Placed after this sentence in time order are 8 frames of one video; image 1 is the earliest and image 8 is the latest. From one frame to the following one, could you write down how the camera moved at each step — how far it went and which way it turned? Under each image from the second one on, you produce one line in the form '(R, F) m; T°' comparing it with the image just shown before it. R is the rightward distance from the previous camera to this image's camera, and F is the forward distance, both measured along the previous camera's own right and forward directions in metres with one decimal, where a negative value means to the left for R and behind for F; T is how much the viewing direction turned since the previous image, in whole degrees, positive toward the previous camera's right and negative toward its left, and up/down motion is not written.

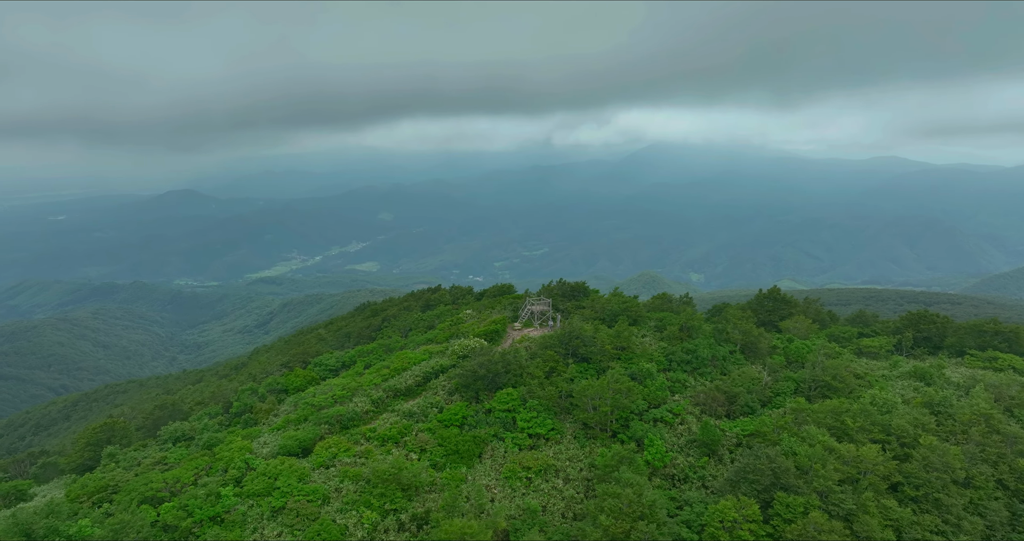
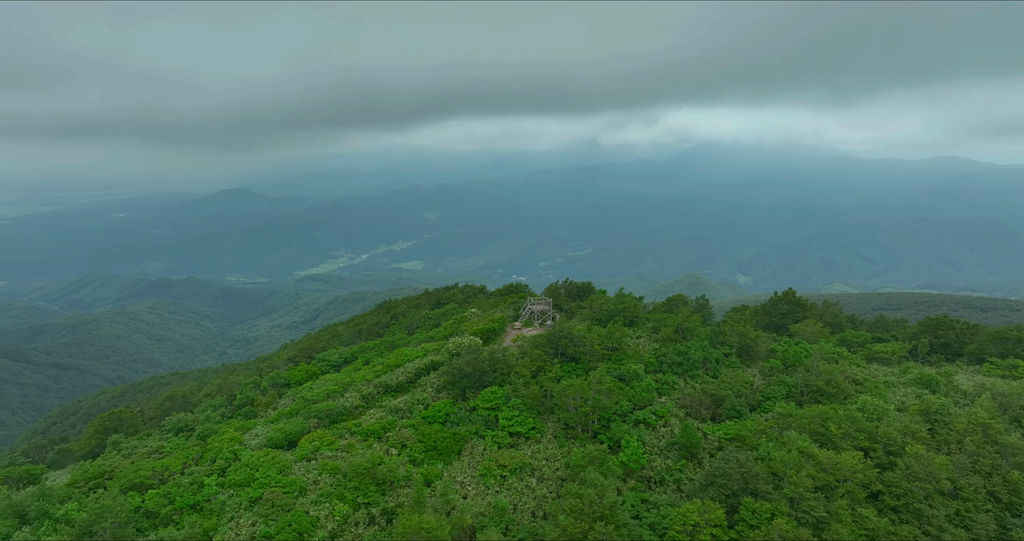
(+2.2, 0.0) m; -4°
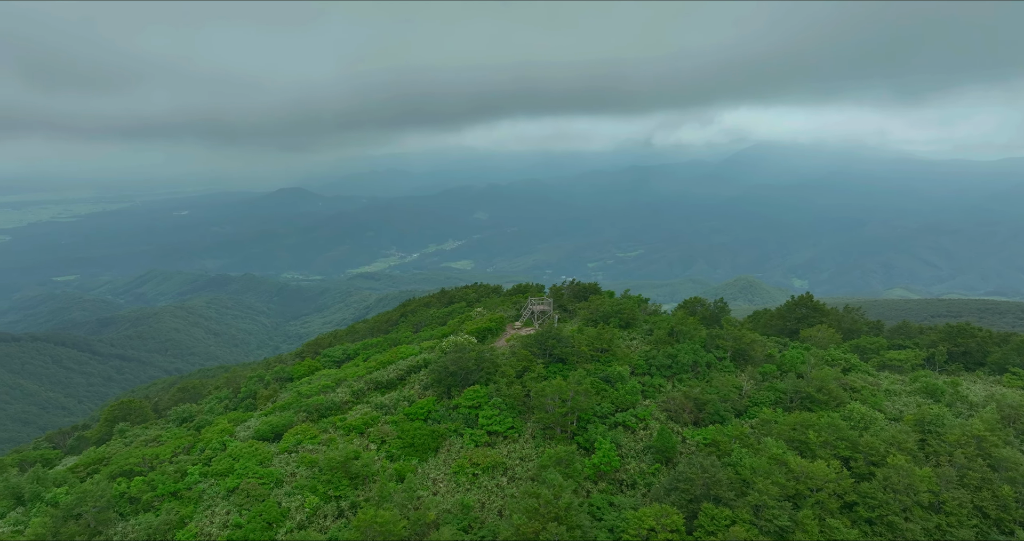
(+2.4, 0.0) m; -4°
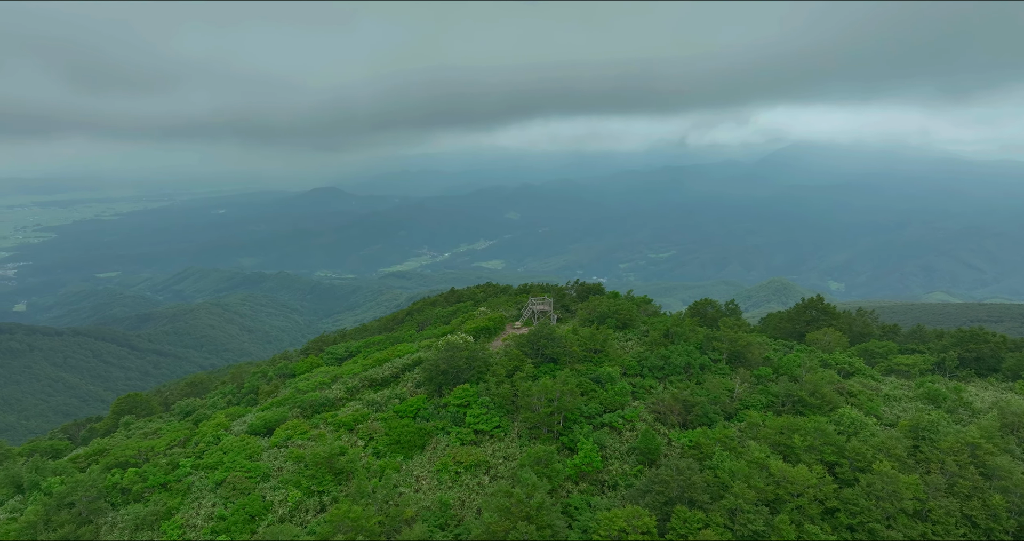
(+1.5, 0.0) m; -2°
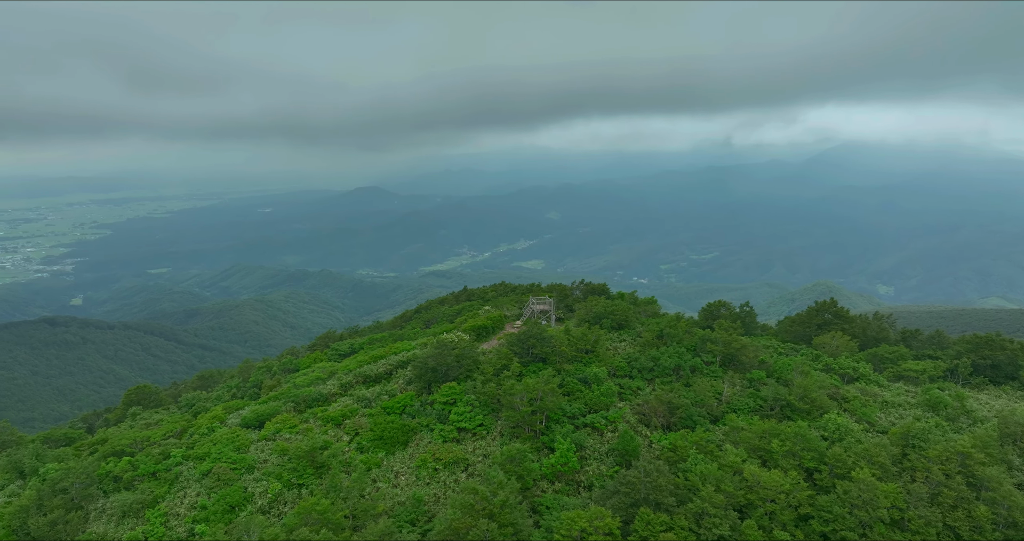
(+2.0, 0.0) m; -3°
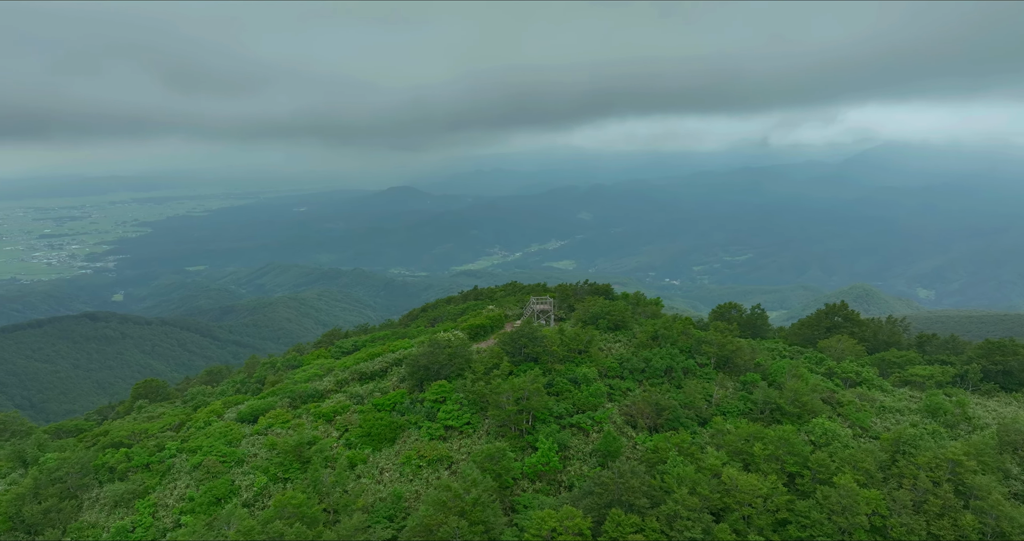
(+1.5, 0.0) m; -2°
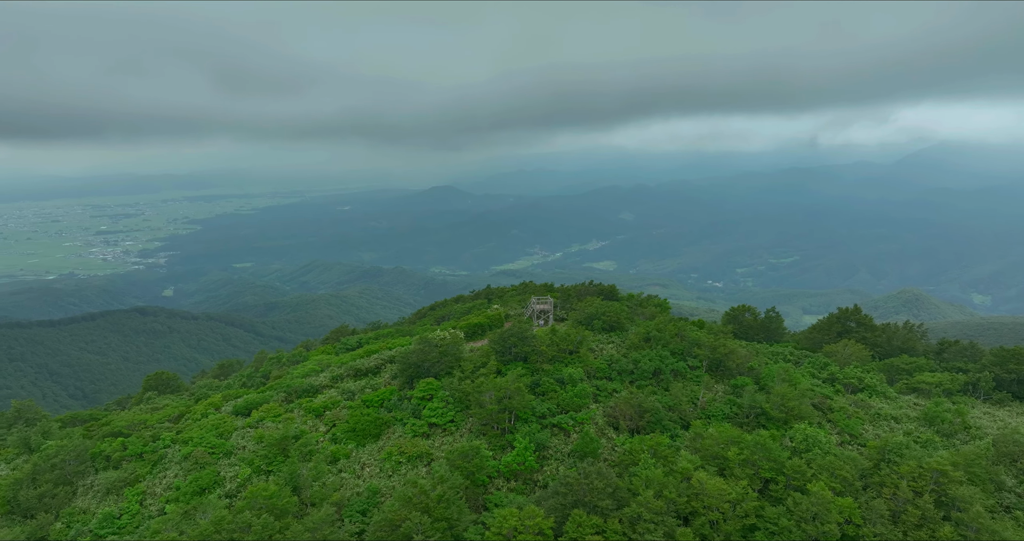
(+2.0, 0.0) m; -3°
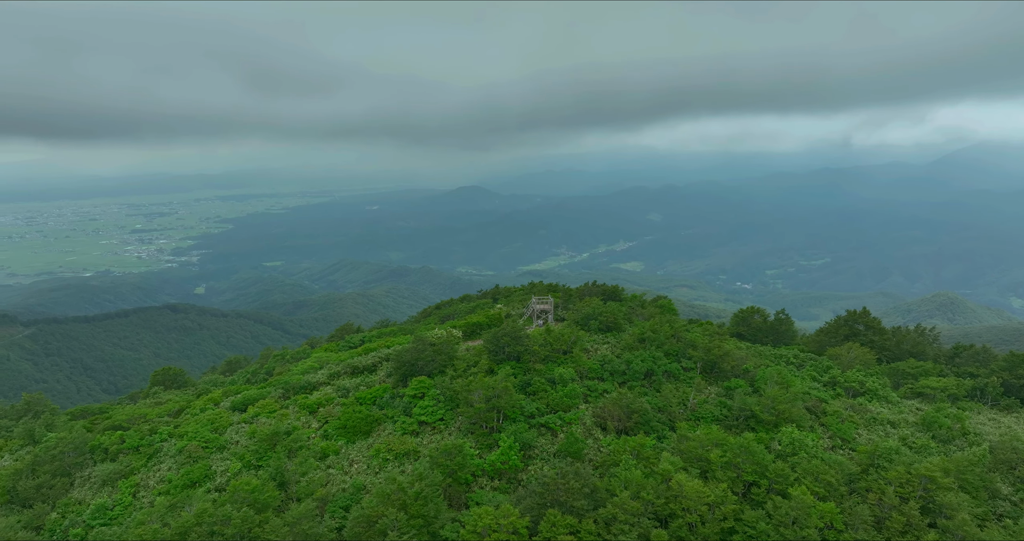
(+1.3, 0.0) m; -2°
